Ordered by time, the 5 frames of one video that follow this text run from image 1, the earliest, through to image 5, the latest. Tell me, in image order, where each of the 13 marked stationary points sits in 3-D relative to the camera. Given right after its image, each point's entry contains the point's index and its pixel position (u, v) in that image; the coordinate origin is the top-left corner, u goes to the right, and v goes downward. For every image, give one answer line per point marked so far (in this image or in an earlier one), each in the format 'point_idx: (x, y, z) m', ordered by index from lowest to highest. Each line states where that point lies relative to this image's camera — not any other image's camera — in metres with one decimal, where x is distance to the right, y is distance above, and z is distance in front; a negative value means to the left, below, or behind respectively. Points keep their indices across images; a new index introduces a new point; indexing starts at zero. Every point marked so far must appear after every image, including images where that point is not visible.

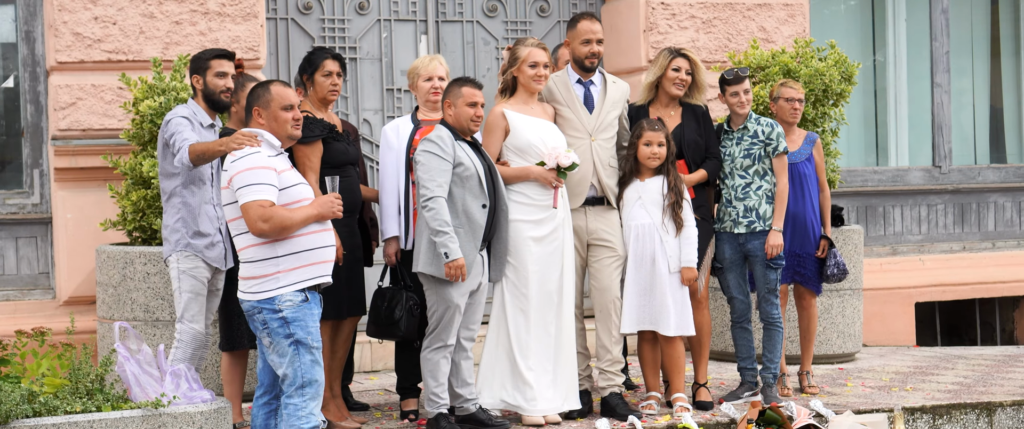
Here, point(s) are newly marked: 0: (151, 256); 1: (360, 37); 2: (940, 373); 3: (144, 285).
0: (-1.3, -0.1, +6.1) m
1: (-0.7, +0.8, +7.7) m
2: (+1.8, -0.6, +7.0) m
3: (-1.3, -0.2, +6.1) m
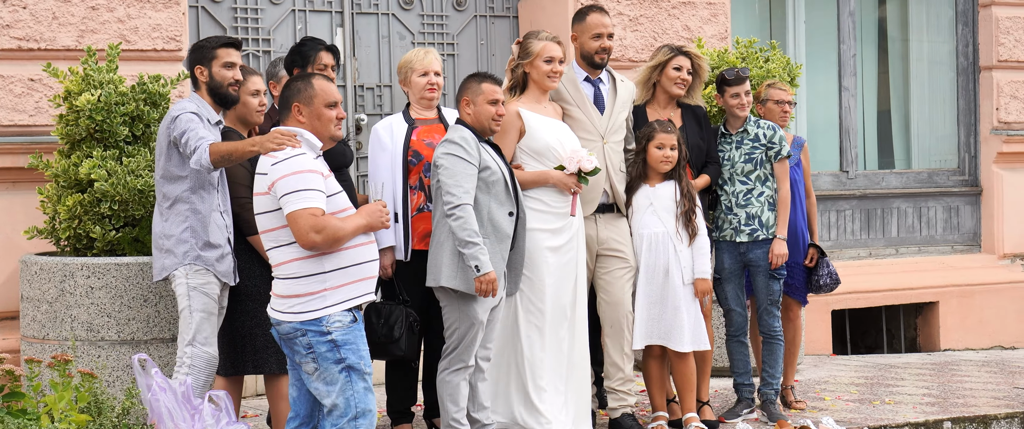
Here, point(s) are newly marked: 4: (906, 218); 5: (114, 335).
0: (-1.3, -0.2, +5.4) m
1: (-1.0, +0.8, +7.1) m
2: (+1.5, -0.7, +6.8) m
3: (-1.3, -0.3, +5.4) m
4: (+2.0, 0.0, +8.7) m
5: (-1.3, -0.4, +5.4) m
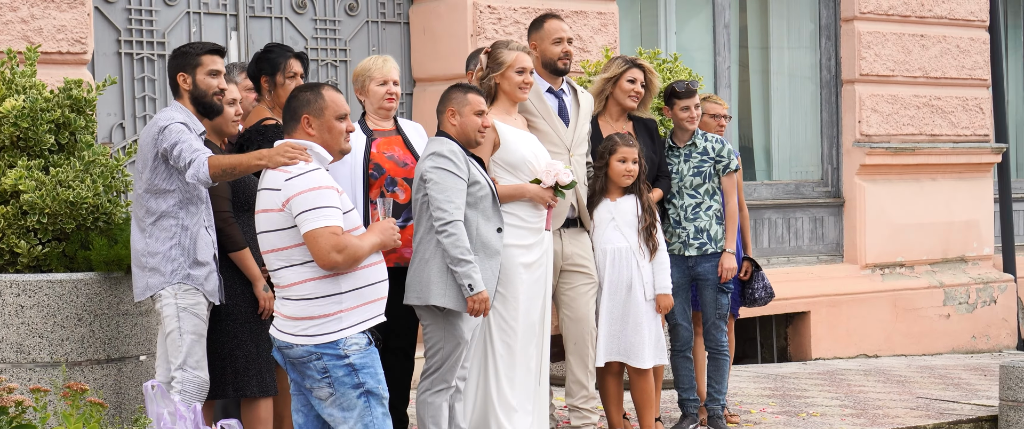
0: (-1.4, -0.2, +5.1) m
1: (-1.4, +0.7, +6.8) m
2: (+1.2, -0.7, +6.9) m
3: (-1.5, -0.3, +5.1) m
4: (+1.3, -0.1, +8.9) m
5: (-1.4, -0.4, +5.1) m
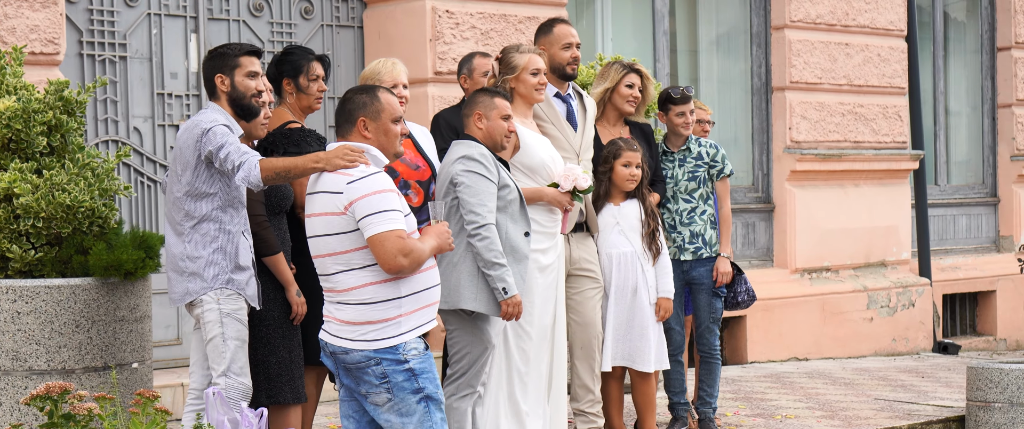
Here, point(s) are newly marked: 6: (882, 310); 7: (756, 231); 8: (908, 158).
0: (-1.4, -0.2, +4.9) m
1: (-1.5, +0.7, +6.6) m
2: (+1.0, -0.7, +7.0) m
3: (-1.4, -0.3, +4.9) m
4: (+1.0, -0.1, +9.0) m
5: (-1.3, -0.4, +5.0) m
6: (+2.1, -0.5, +9.7) m
7: (+1.3, -0.1, +9.3) m
8: (+2.3, +0.3, +9.9) m
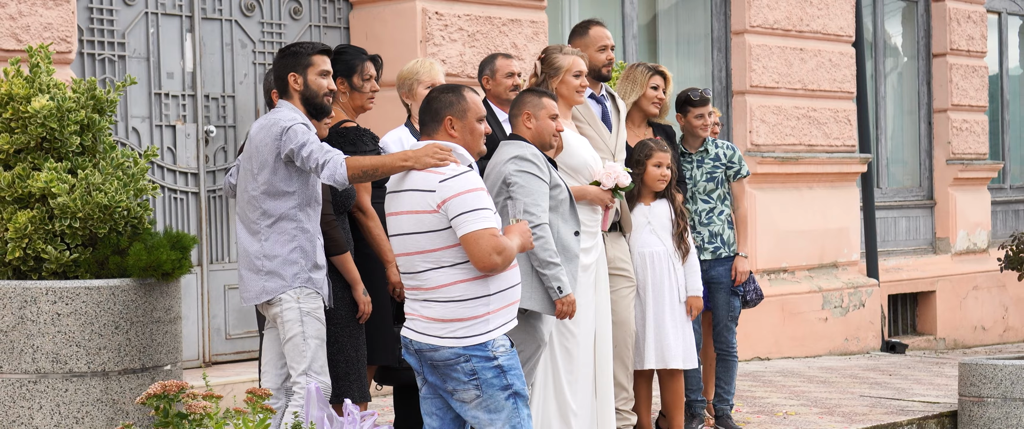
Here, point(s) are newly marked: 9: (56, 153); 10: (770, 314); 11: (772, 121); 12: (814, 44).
0: (-1.3, -0.2, +4.9) m
1: (-1.5, +0.7, +6.6) m
2: (+1.0, -0.7, +7.1) m
3: (-1.3, -0.3, +4.9) m
4: (+0.9, -0.1, +9.1) m
5: (-1.2, -0.4, +4.9) m
6: (+1.8, -0.5, +9.9) m
7: (+1.1, -0.1, +9.5) m
8: (+2.0, +0.3, +10.1) m
9: (-1.3, +0.2, +5.1) m
10: (+1.4, -0.5, +9.3) m
11: (+1.4, +0.5, +9.5) m
12: (+1.7, +1.0, +9.9) m
